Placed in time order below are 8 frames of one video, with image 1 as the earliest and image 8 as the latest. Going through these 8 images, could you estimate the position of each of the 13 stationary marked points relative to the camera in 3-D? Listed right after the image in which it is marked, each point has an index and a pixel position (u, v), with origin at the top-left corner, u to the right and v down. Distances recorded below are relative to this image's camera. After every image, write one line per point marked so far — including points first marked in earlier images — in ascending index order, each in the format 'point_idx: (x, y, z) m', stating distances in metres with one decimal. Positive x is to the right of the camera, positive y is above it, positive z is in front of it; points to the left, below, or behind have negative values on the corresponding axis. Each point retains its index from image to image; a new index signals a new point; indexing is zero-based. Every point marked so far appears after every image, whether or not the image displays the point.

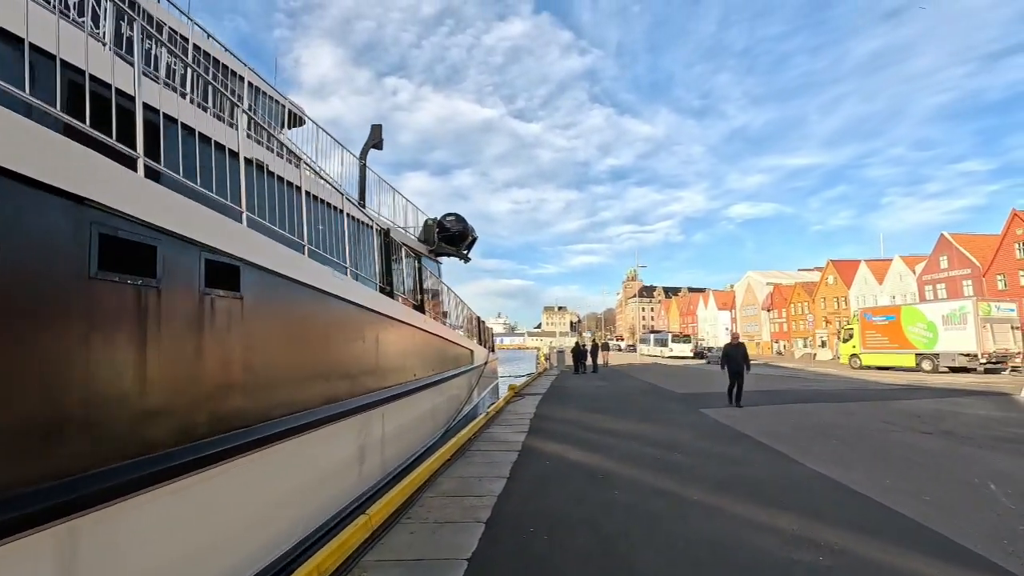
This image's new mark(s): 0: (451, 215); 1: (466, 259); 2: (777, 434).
0: (-1.9, +2.3, +16.3) m
1: (-1.5, +0.9, +17.0) m
2: (+4.8, -2.6, +9.7) m
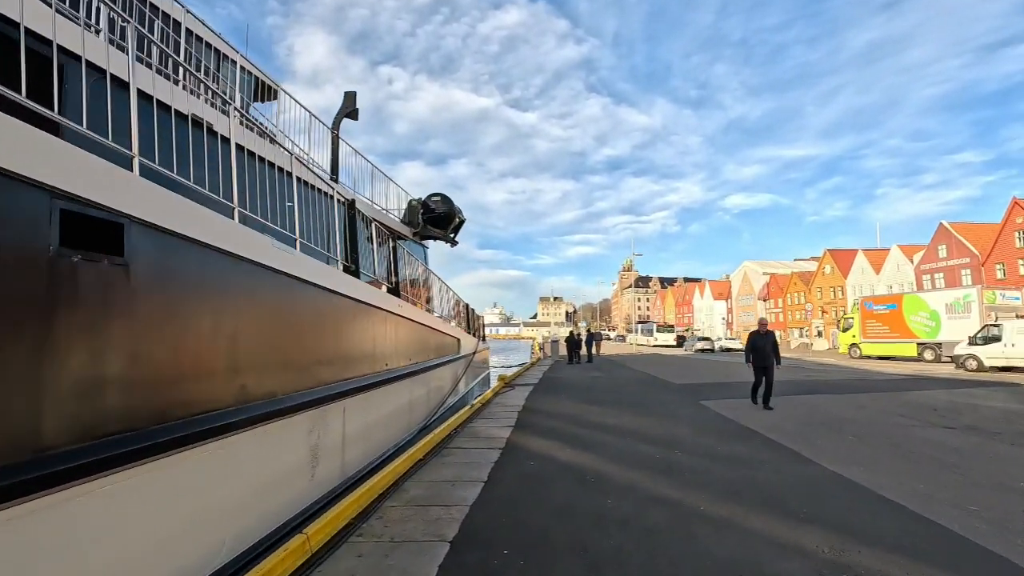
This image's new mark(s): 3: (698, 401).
0: (-2.2, +2.7, +15.4) m
1: (-1.8, +1.4, +16.1) m
2: (+4.5, -2.3, +8.9) m
3: (+4.3, -2.6, +12.5) m
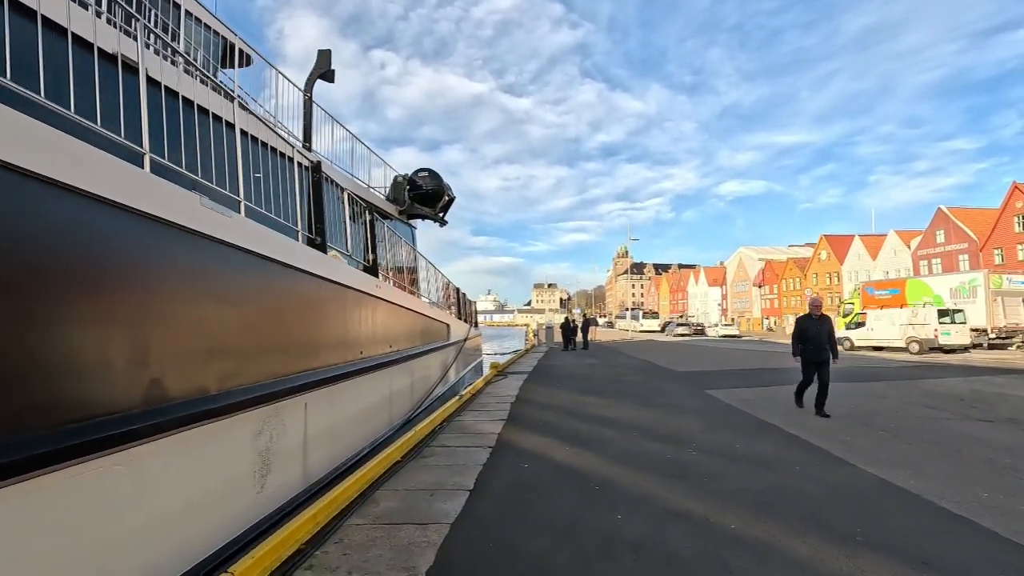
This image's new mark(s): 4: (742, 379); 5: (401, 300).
0: (-2.4, +3.1, +14.4) m
1: (-2.0, +1.9, +15.1) m
2: (+4.4, -2.0, +8.1) m
3: (+4.2, -2.2, +11.6) m
4: (+5.7, -2.3, +13.4) m
5: (-1.9, -0.2, +9.4) m
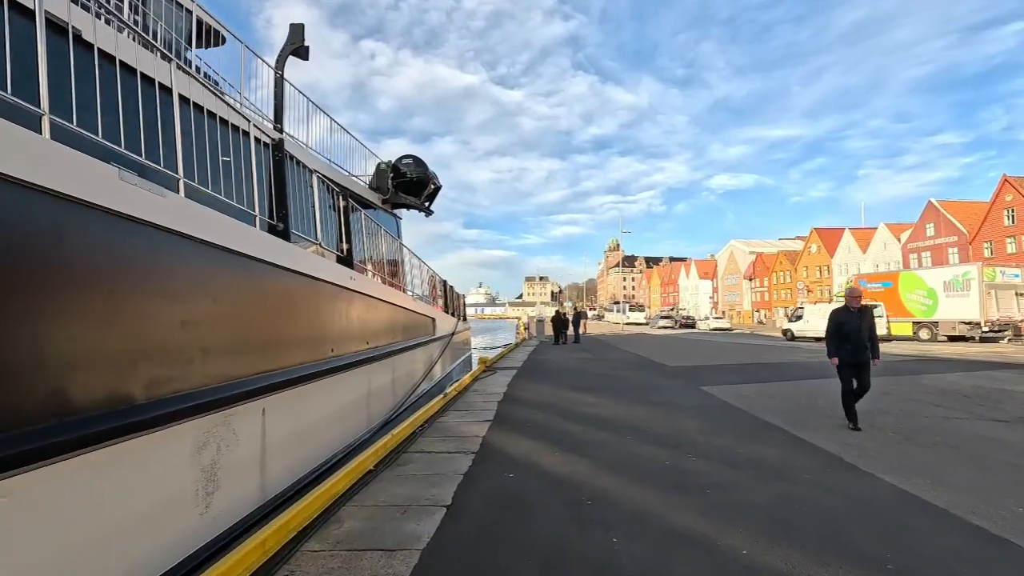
0: (-2.6, +3.3, +13.7) m
1: (-2.3, +2.1, +14.5) m
2: (+4.2, -1.9, +7.6) m
3: (+3.9, -2.1, +11.2) m
4: (+5.4, -2.1, +12.9) m
5: (-2.1, -0.1, +8.8) m
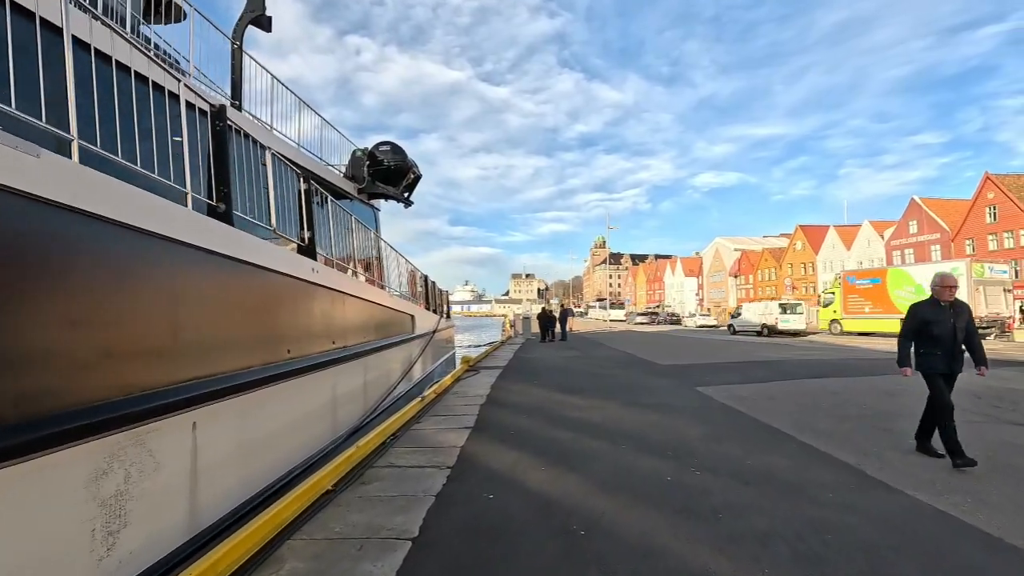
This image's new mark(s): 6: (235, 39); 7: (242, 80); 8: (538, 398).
0: (-3.0, +3.5, +12.9) m
1: (-2.7, +2.2, +13.7) m
2: (+3.9, -1.8, +7.0) m
3: (+3.6, -2.0, +10.6) m
4: (+5.1, -2.0, +12.4) m
5: (-2.4, 0.0, +8.1) m
6: (-4.2, +3.7, +8.0) m
7: (-4.0, +3.1, +7.9) m
8: (+0.5, -2.0, +9.8) m
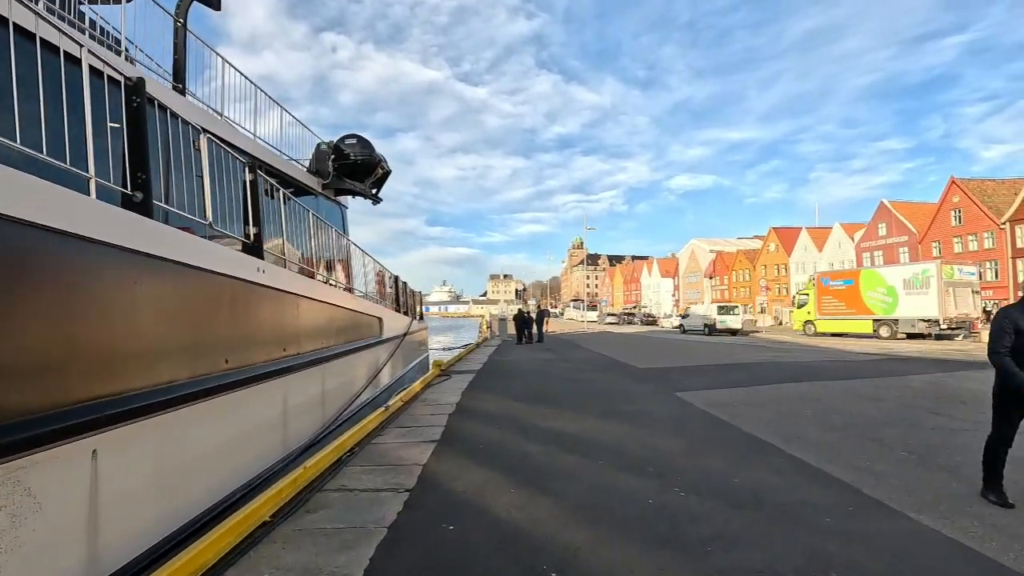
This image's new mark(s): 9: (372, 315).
0: (-3.6, +3.4, +12.2) m
1: (-3.3, +2.2, +13.0) m
2: (+3.6, -1.8, +6.6) m
3: (+3.1, -2.0, +10.2) m
4: (+4.5, -2.0, +12.0) m
5: (-2.8, 0.0, +7.4) m
6: (-4.6, +3.7, +7.3) m
7: (-4.4, +3.1, +7.2) m
8: (0.0, -2.0, +9.3) m
9: (-3.0, -0.6, +11.4) m
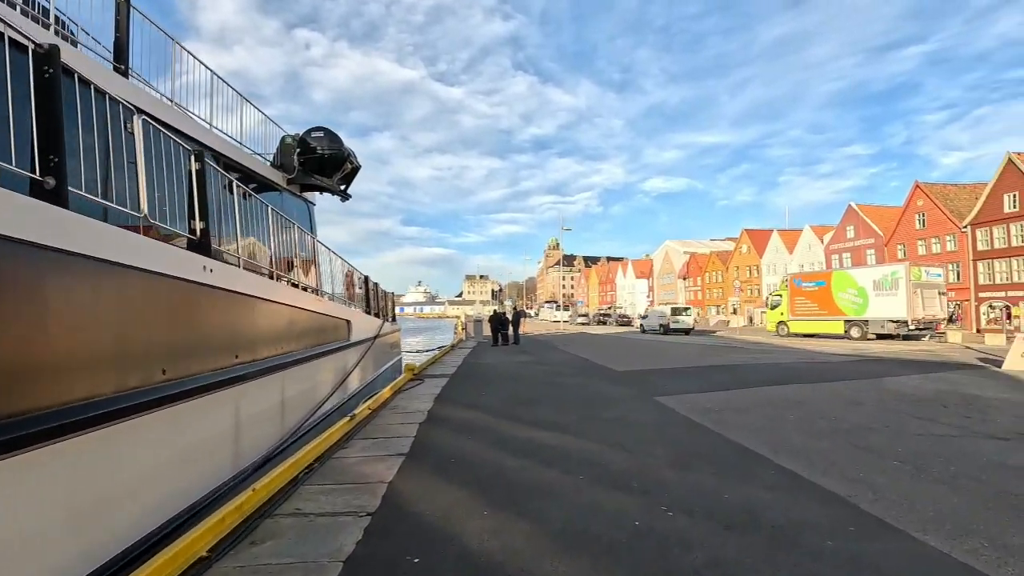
0: (-4.2, +3.4, +11.6) m
1: (-3.9, +2.2, +12.5) m
2: (+3.3, -1.8, +6.3) m
3: (+2.6, -2.0, +9.8) m
4: (+3.9, -2.0, +11.8) m
5: (-3.1, -0.1, +6.9) m
6: (-4.9, +3.7, +6.7) m
7: (-4.7, +3.1, +6.6) m
8: (-0.4, -2.0, +8.9) m
9: (-3.5, -0.6, +10.8) m
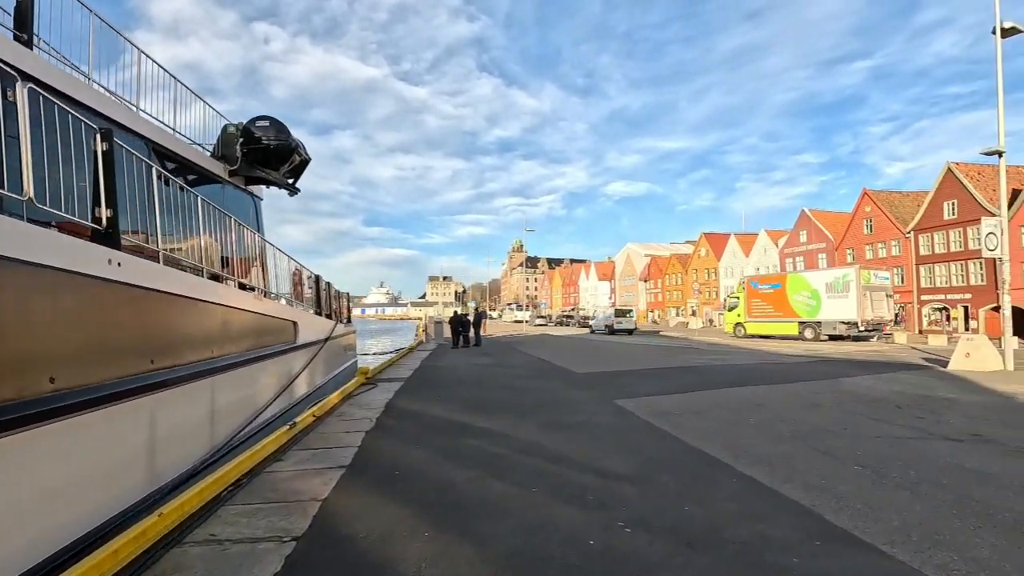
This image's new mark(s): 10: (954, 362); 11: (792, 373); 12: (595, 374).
0: (-5.0, +3.4, +10.9) m
1: (-4.8, +2.2, +11.8) m
2: (+2.7, -1.8, +6.1) m
3: (+1.8, -2.0, +9.6) m
4: (+3.0, -2.0, +11.6) m
5: (-3.7, 0.0, +6.2) m
6: (-5.4, +3.7, +6.0) m
7: (-5.2, +3.1, +5.9) m
8: (-1.2, -2.0, +8.4) m
9: (-4.3, -0.6, +10.2) m
10: (+11.6, -2.0, +14.1) m
11: (+7.1, -2.1, +13.5) m
12: (+2.1, -2.2, +13.5) m
